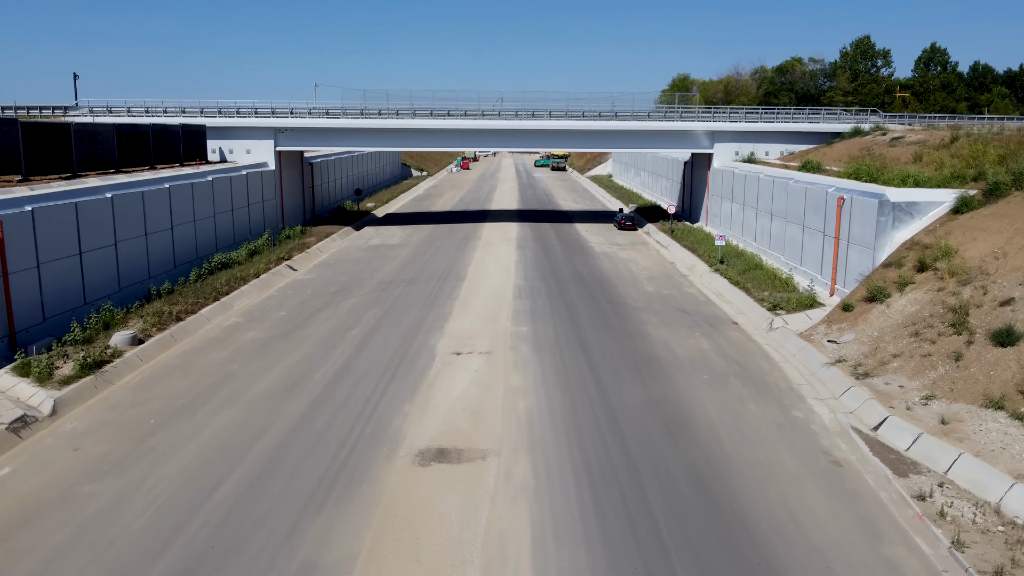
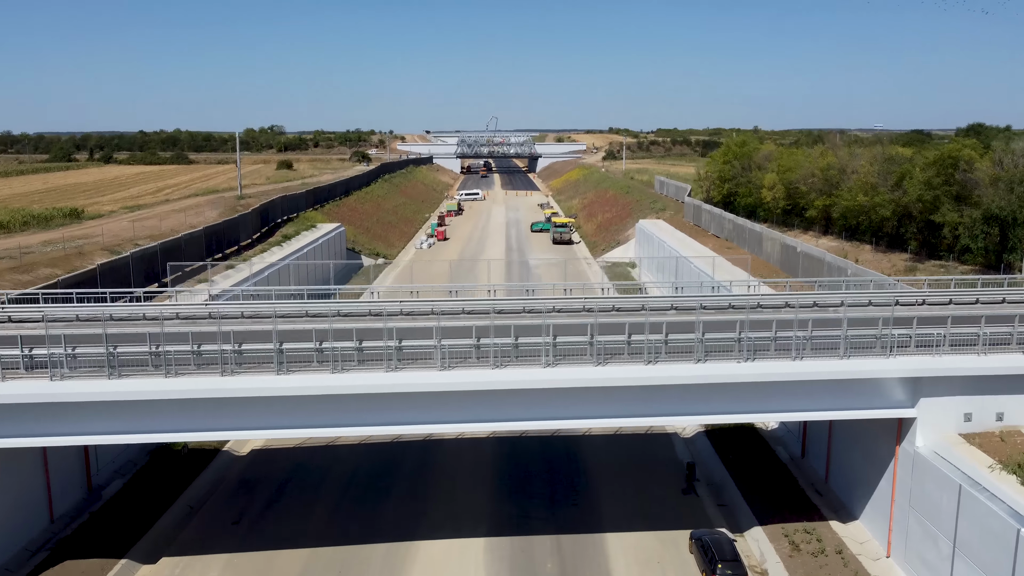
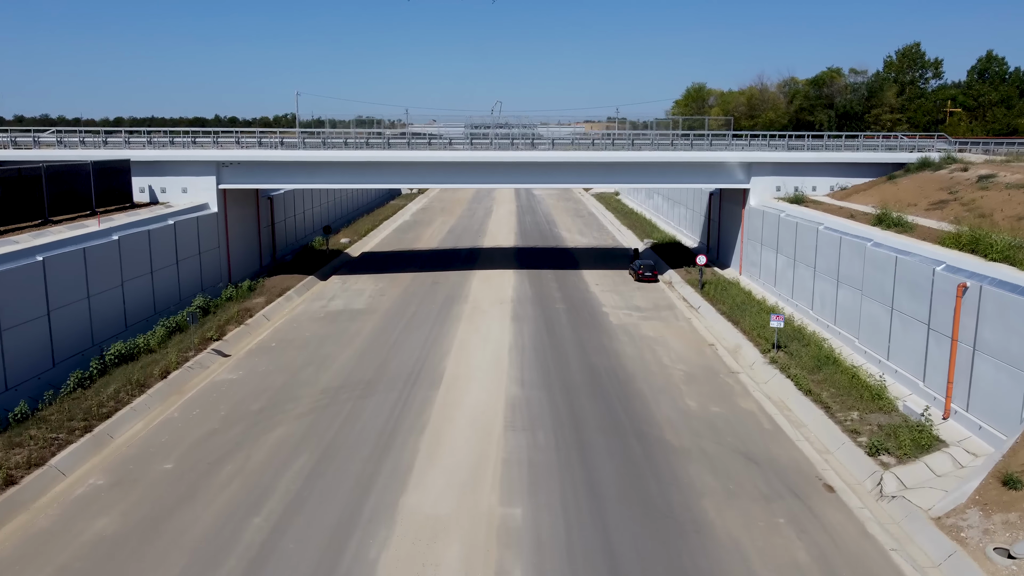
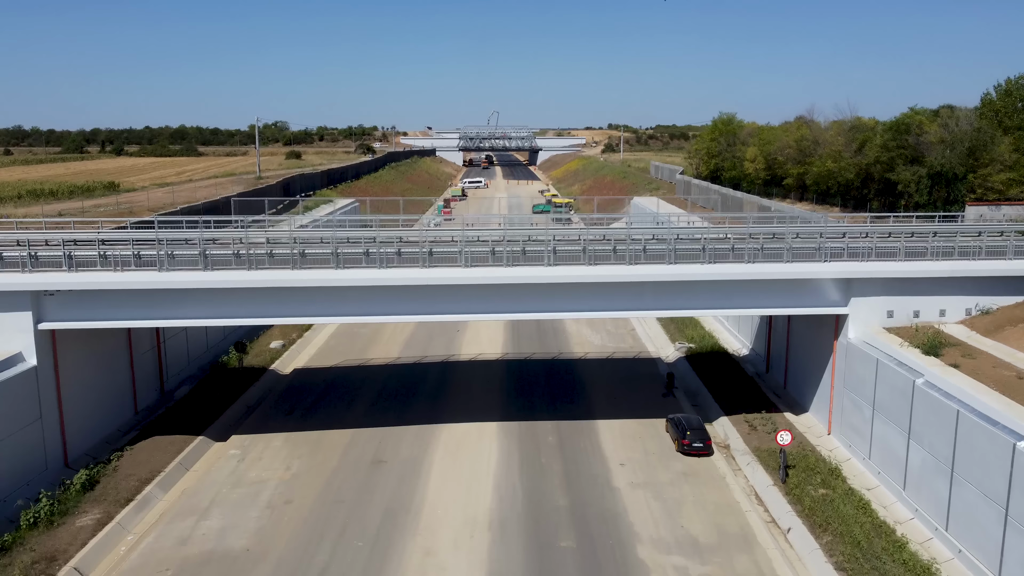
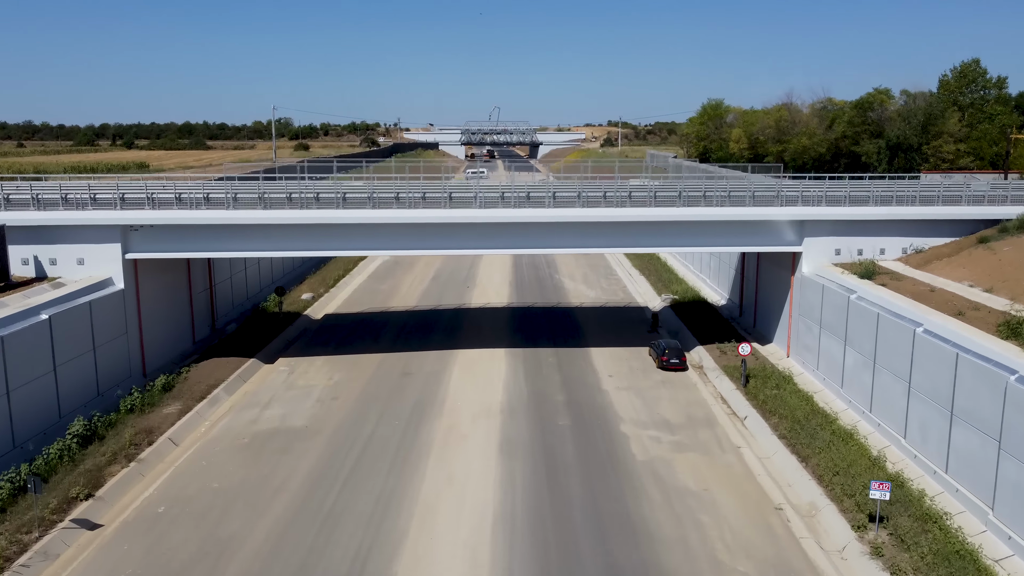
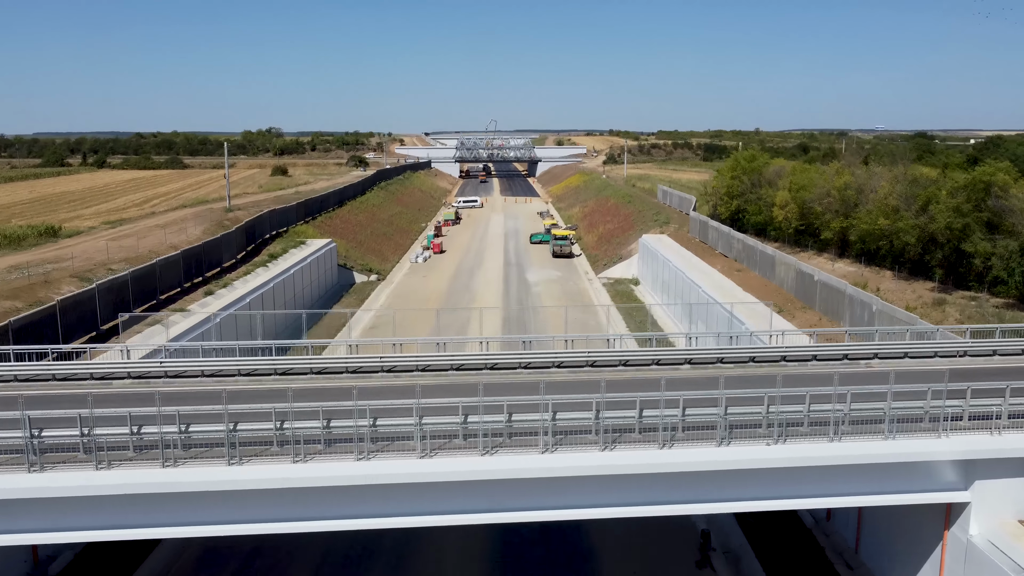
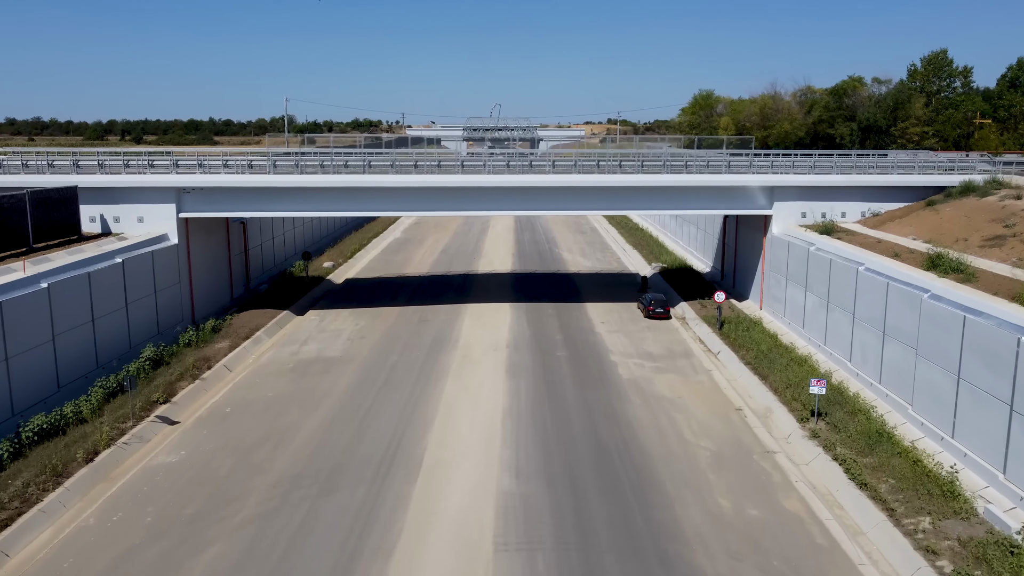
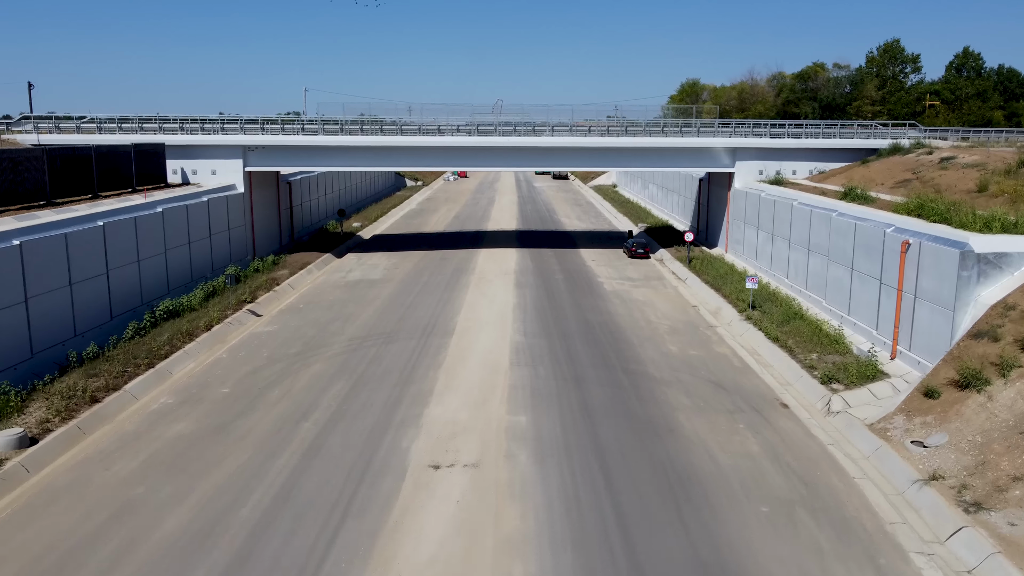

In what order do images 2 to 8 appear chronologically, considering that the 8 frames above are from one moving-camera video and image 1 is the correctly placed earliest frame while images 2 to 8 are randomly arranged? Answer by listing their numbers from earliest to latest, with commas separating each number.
8, 3, 7, 5, 4, 2, 6
